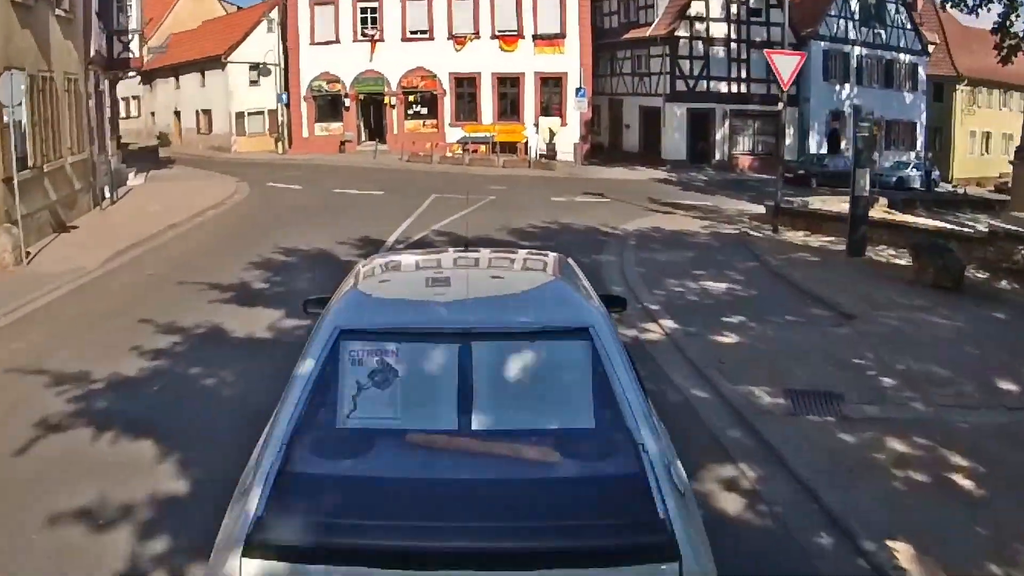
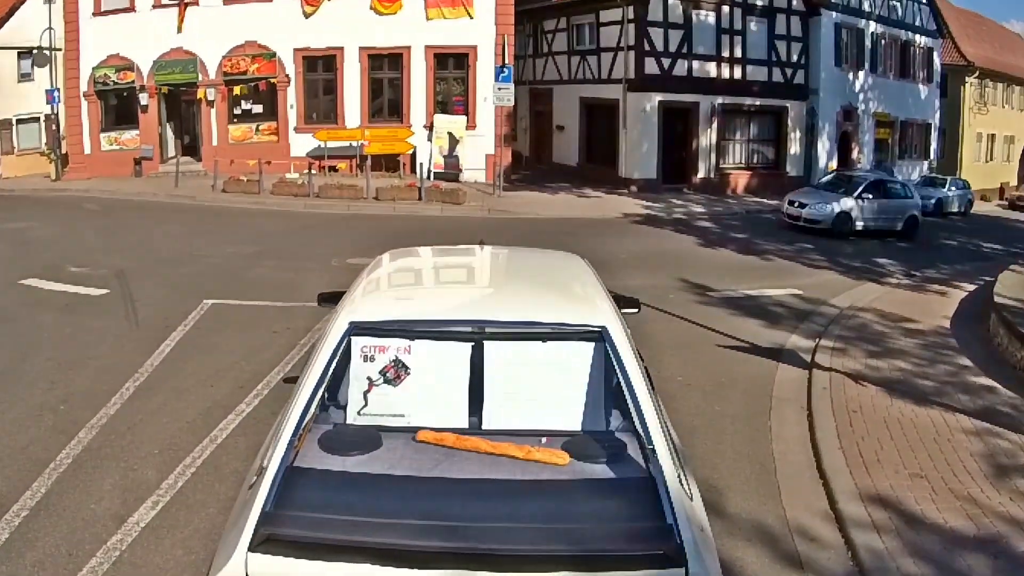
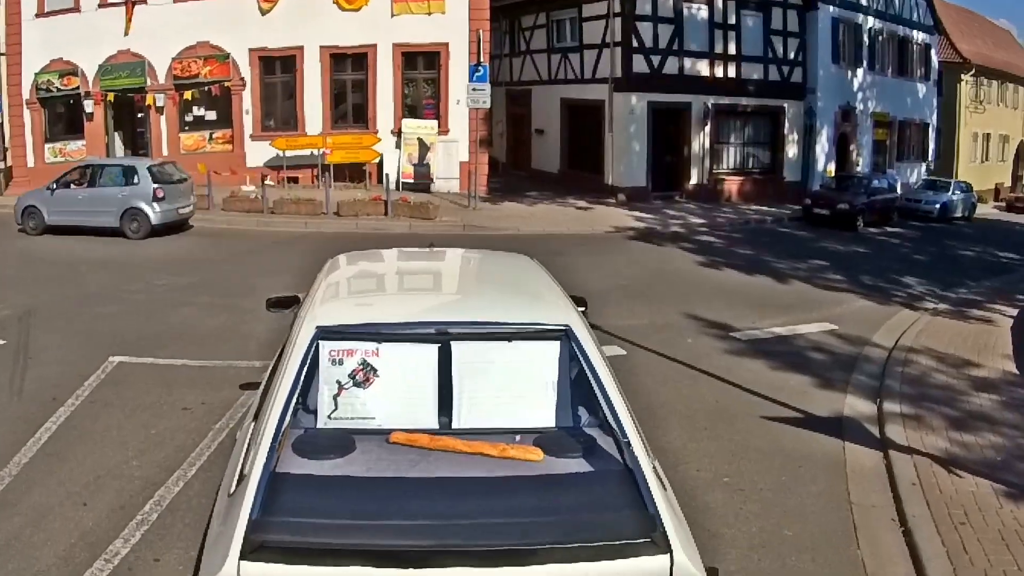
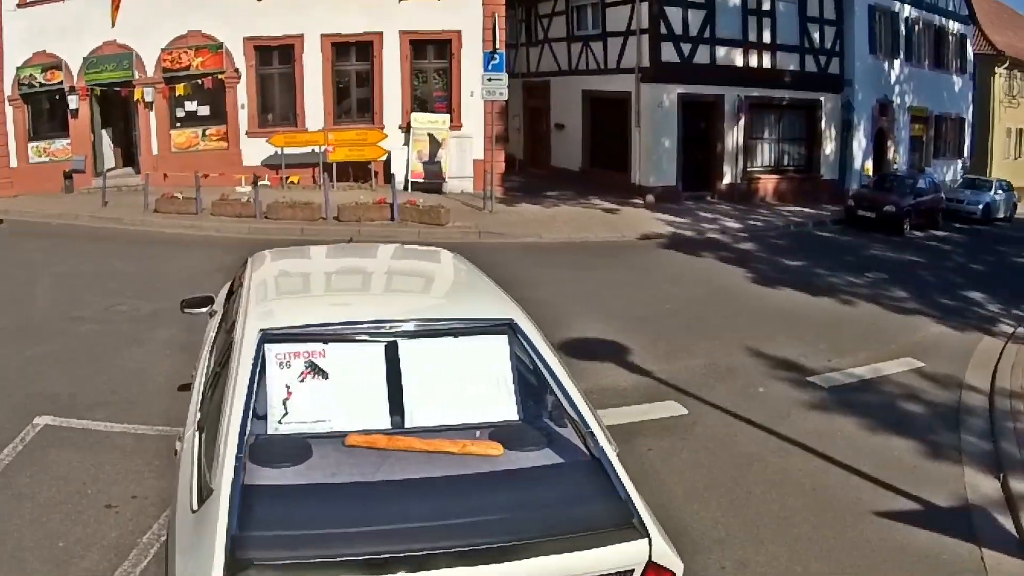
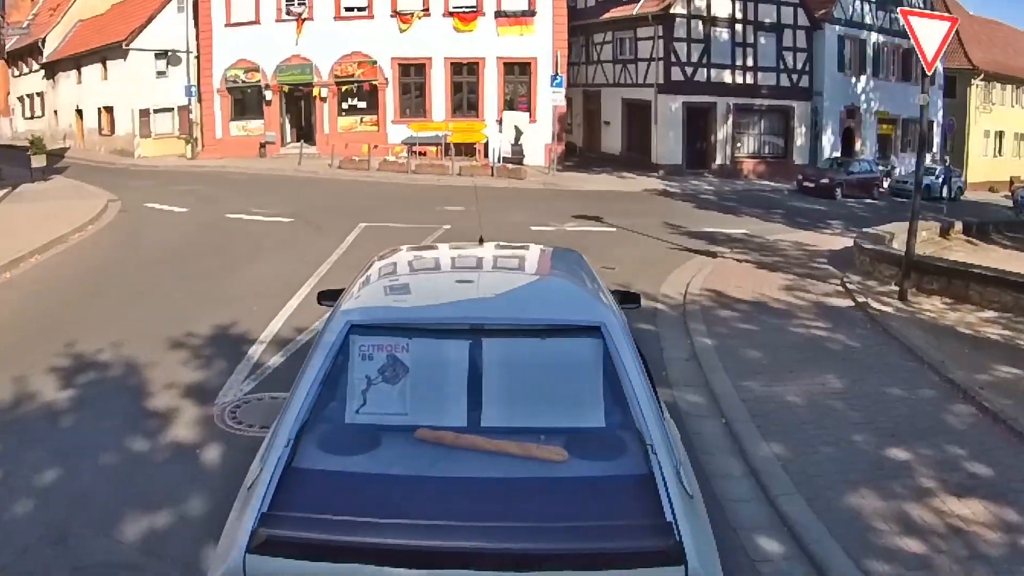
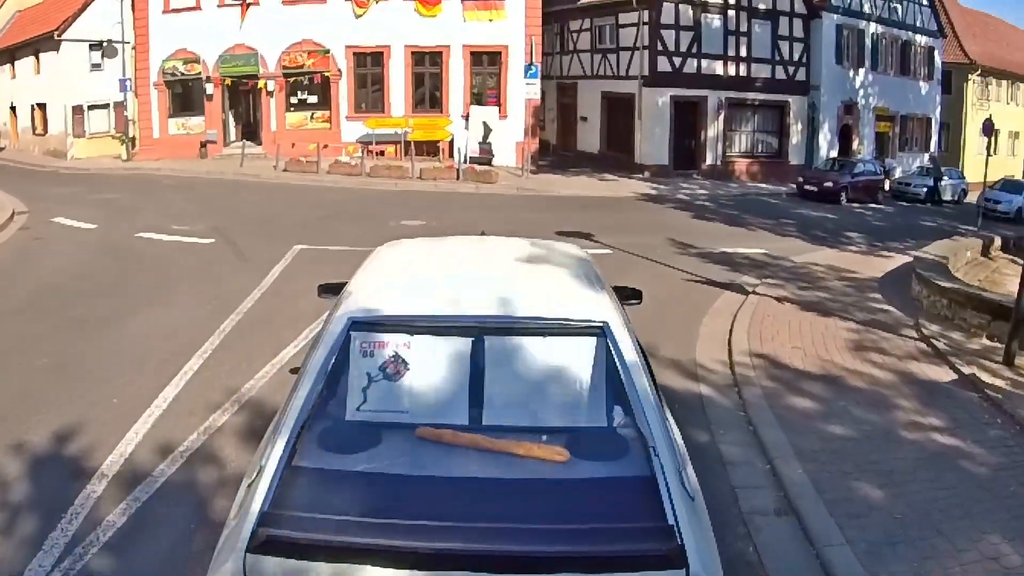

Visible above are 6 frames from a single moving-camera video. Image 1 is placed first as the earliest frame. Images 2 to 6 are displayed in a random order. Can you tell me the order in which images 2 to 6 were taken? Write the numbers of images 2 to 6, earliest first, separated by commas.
5, 6, 2, 3, 4
